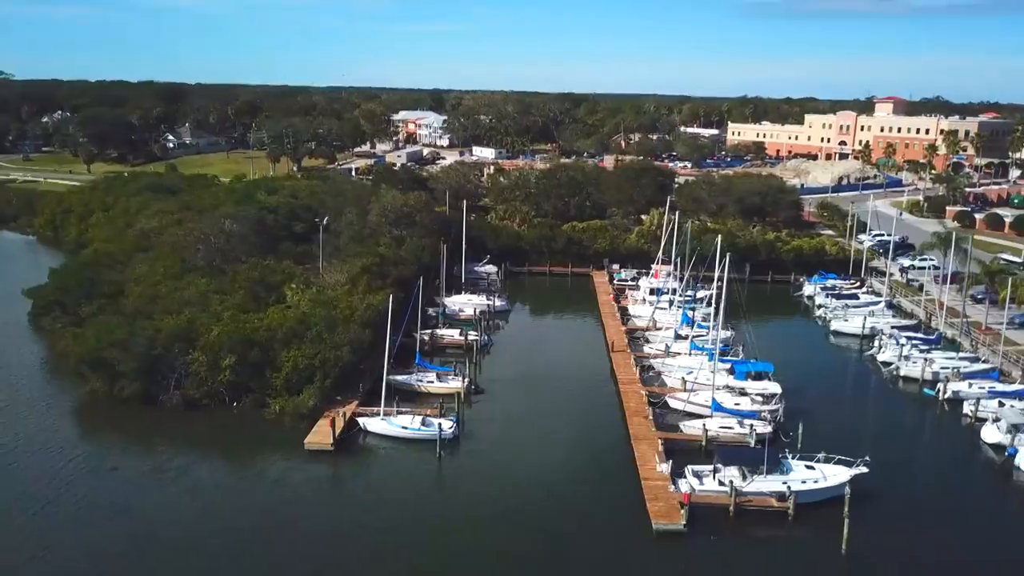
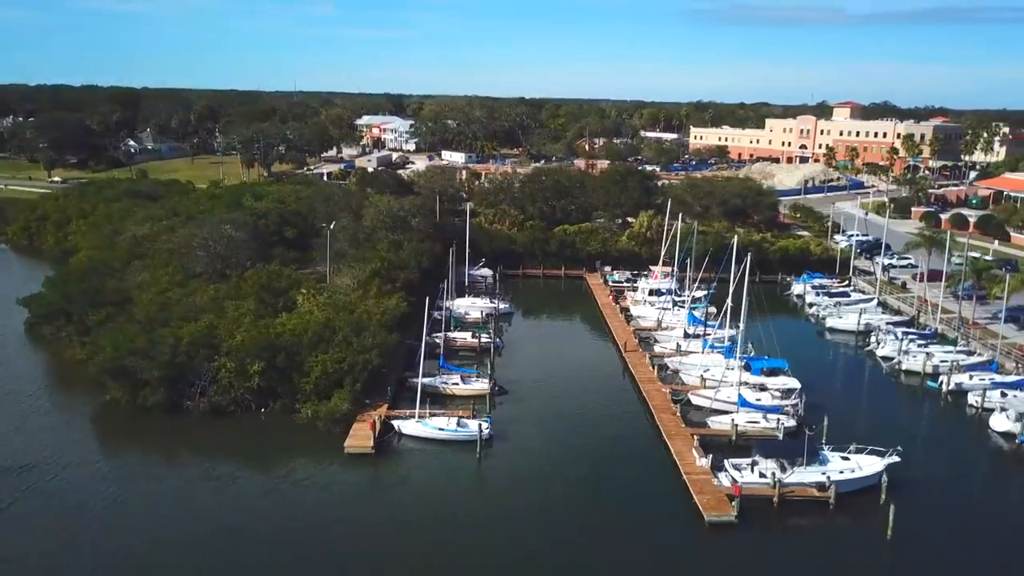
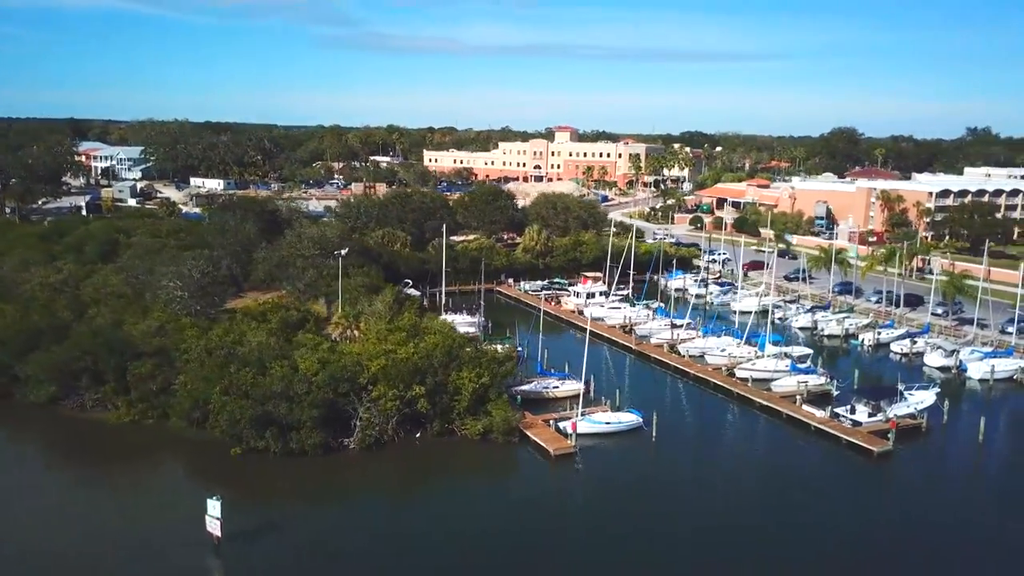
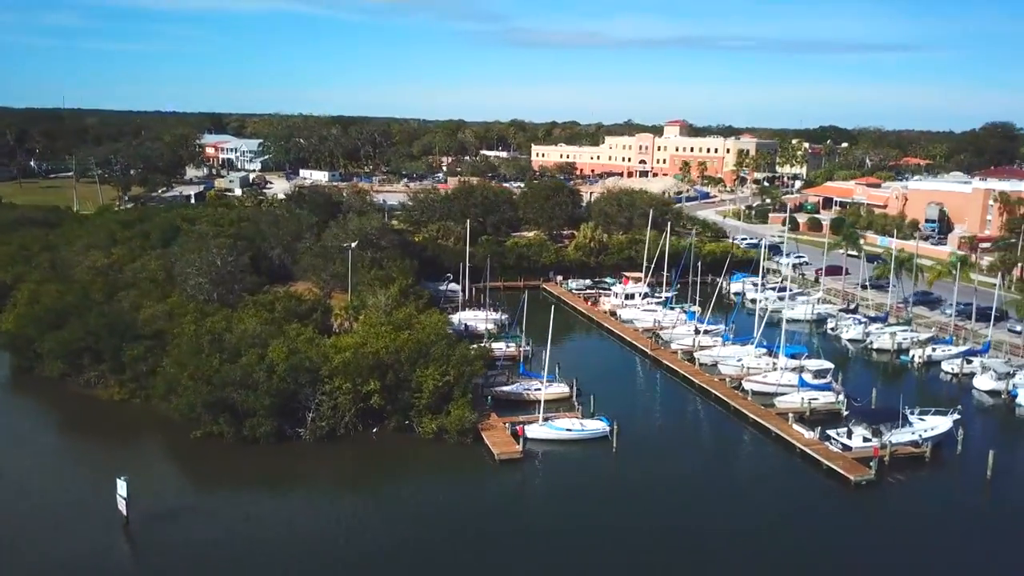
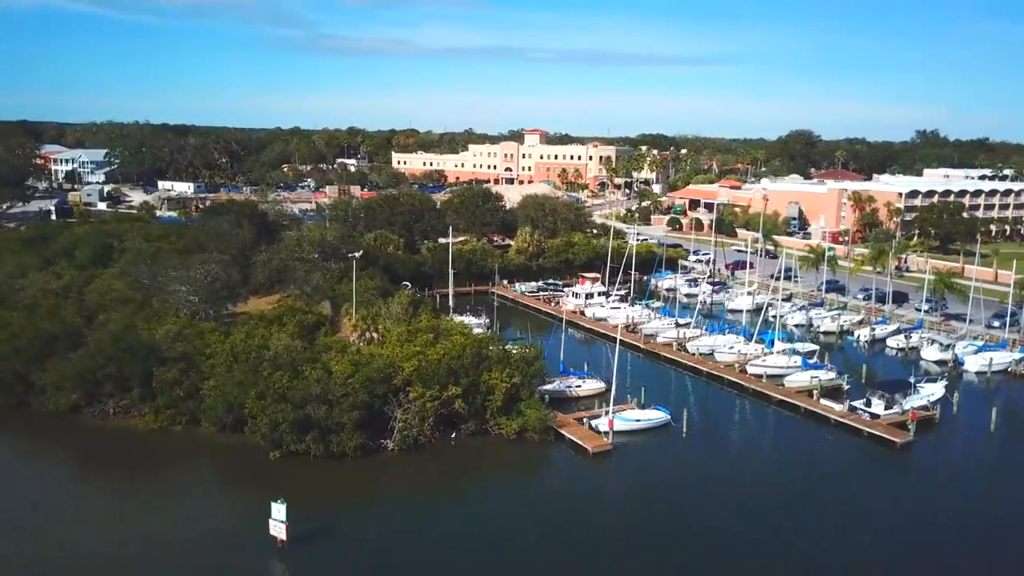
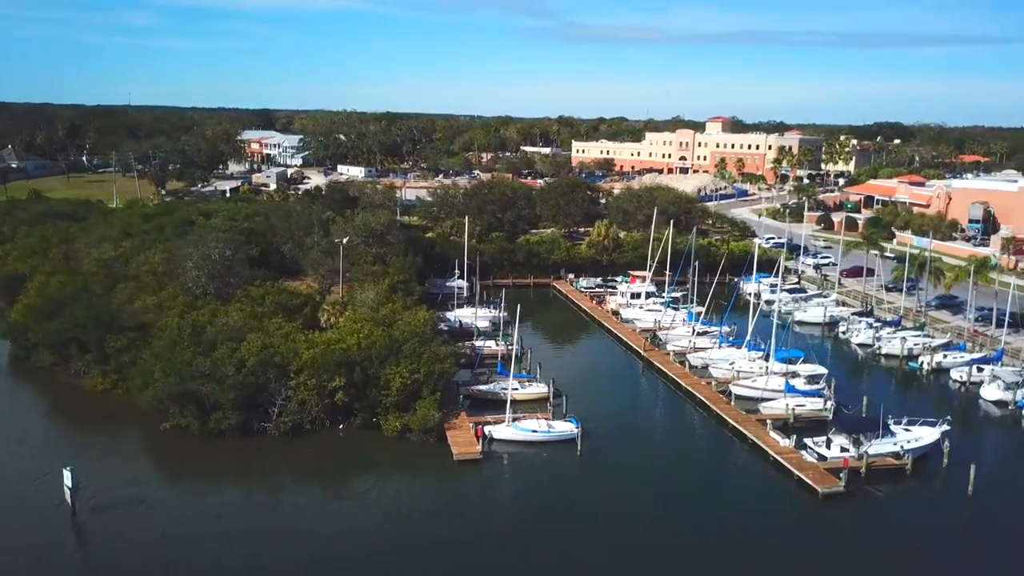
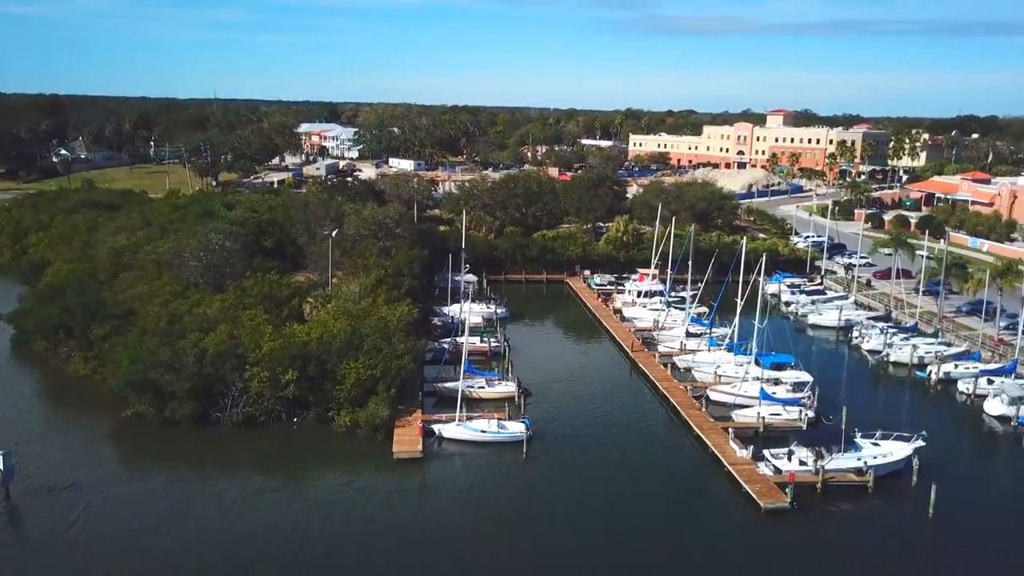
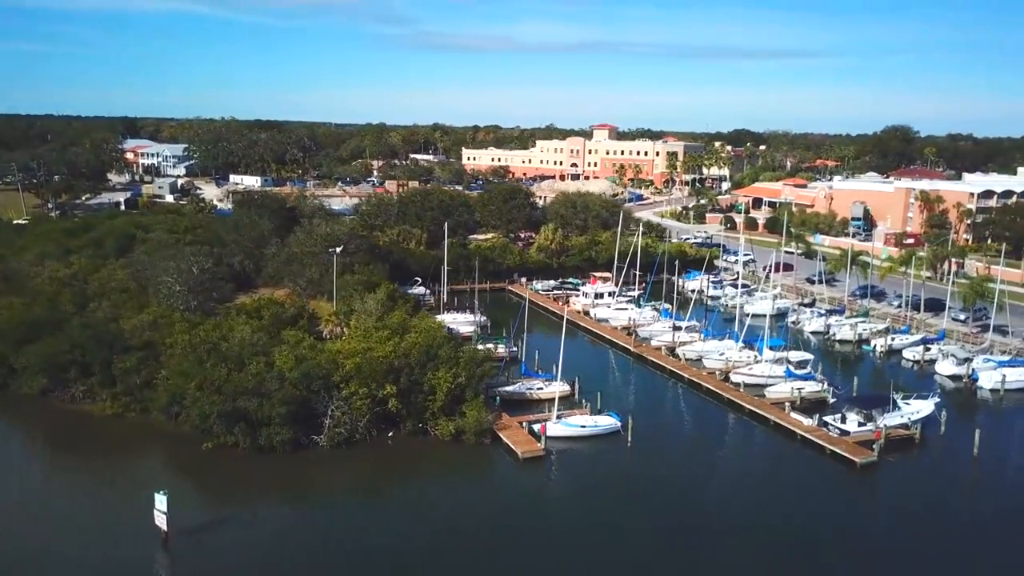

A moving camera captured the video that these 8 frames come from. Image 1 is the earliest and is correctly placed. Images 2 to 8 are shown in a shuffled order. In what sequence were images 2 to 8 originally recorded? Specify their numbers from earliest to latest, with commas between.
2, 7, 6, 4, 8, 3, 5
